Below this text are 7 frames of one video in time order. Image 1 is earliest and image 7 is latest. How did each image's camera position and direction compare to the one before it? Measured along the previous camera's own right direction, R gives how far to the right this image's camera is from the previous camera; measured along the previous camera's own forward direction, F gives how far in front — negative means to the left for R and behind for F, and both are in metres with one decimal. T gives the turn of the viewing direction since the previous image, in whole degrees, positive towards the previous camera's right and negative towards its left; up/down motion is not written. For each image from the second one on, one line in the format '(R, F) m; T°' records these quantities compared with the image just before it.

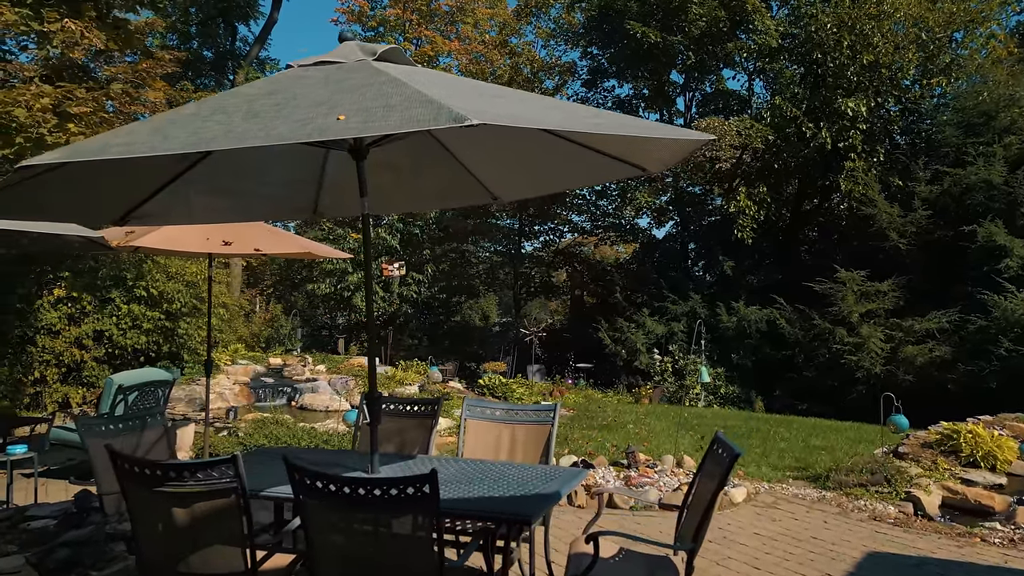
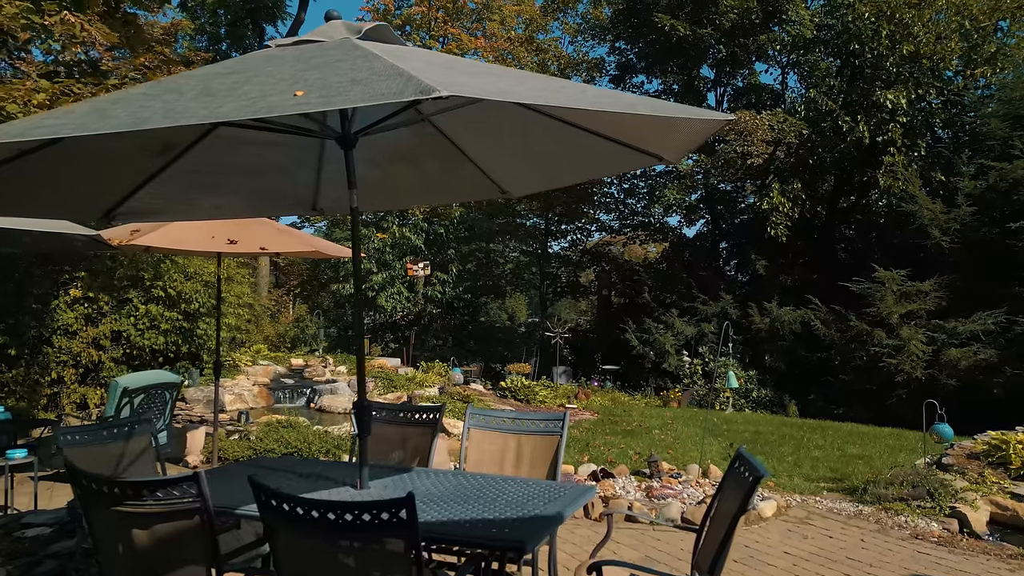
(+0.1, +0.2) m; -3°
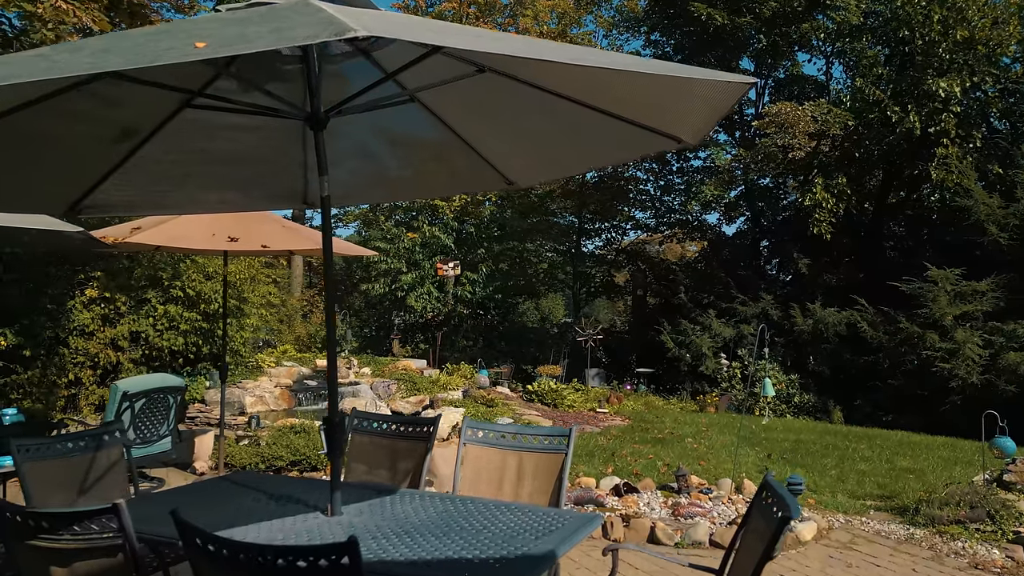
(+0.2, +0.3) m; -3°
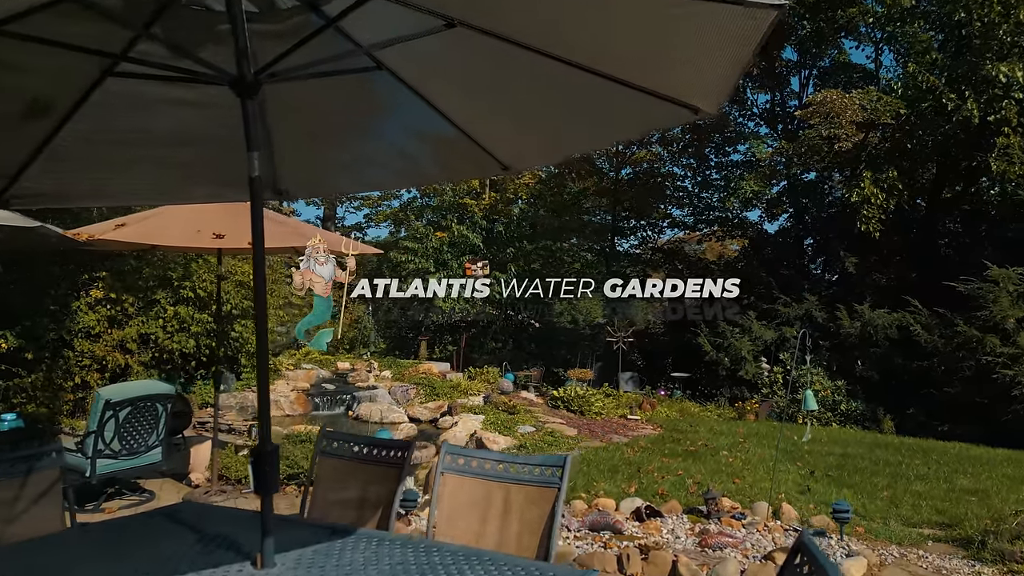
(+0.2, +0.5) m; -3°
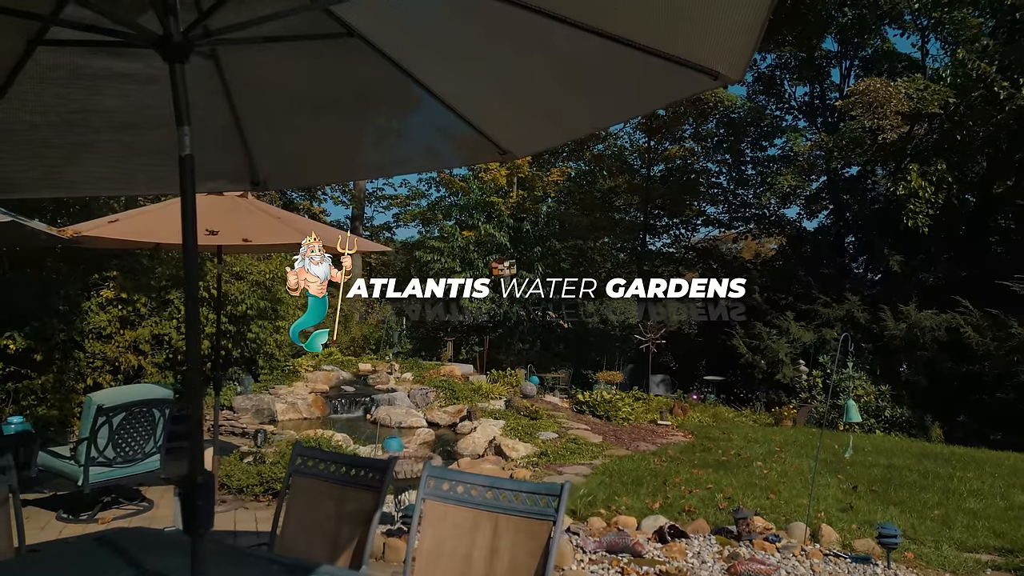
(+0.1, +0.3) m; -3°
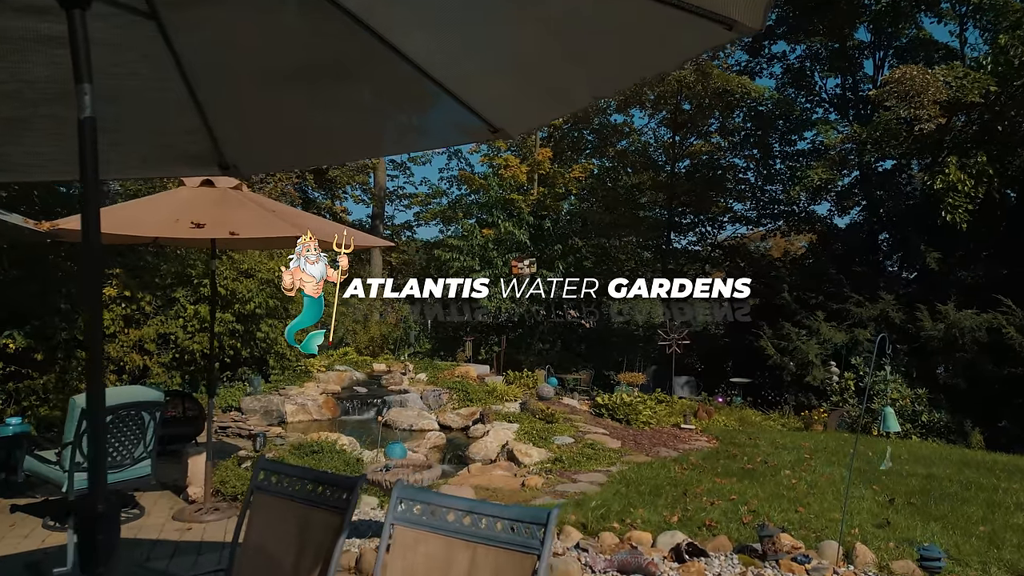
(+0.1, +0.3) m; -2°
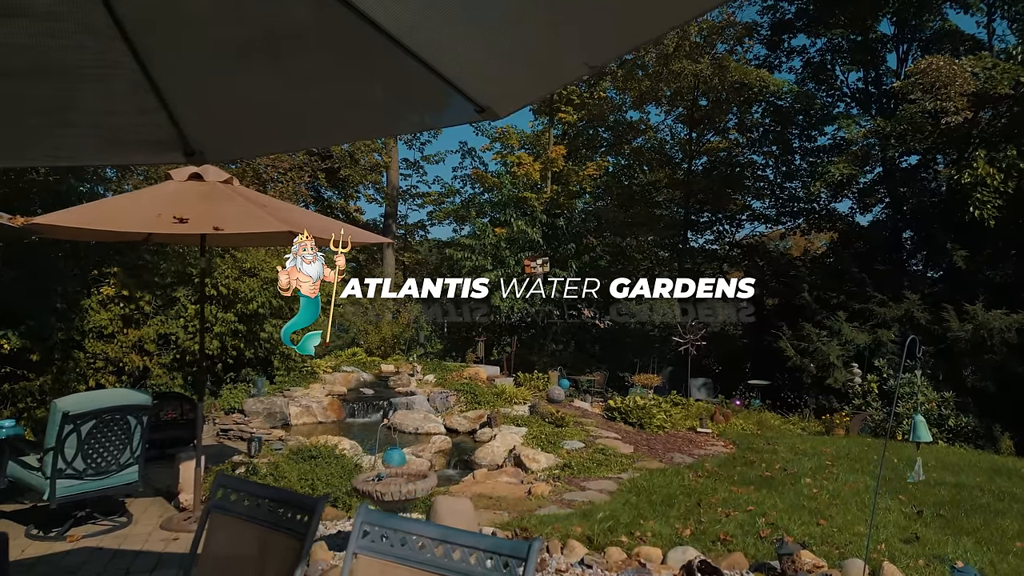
(+0.1, +0.2) m; -1°
